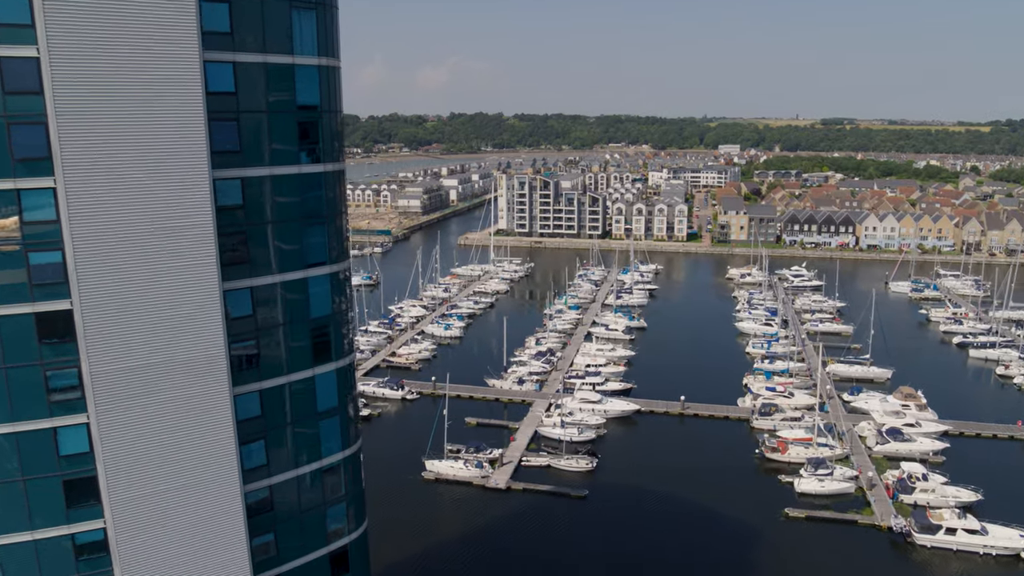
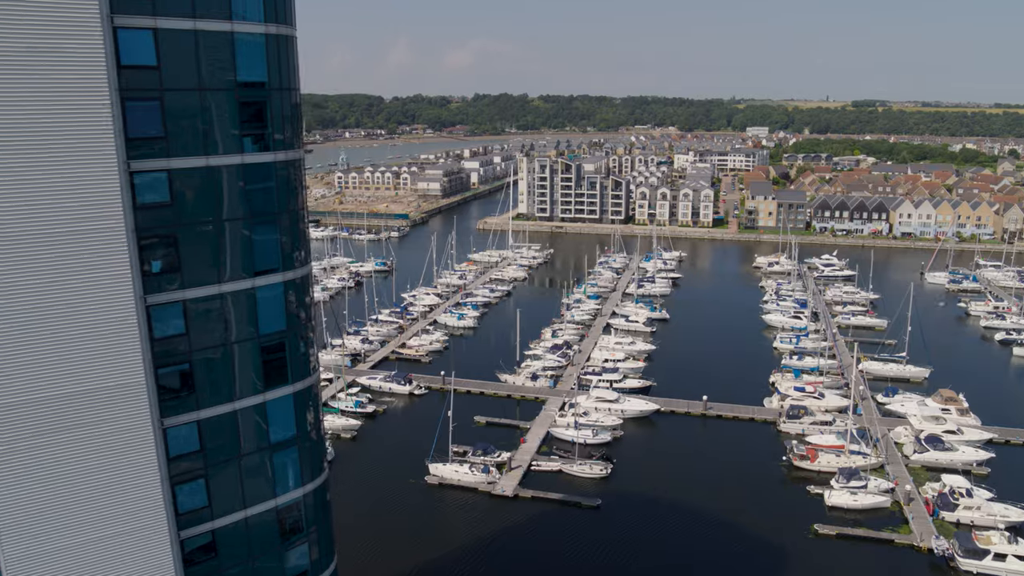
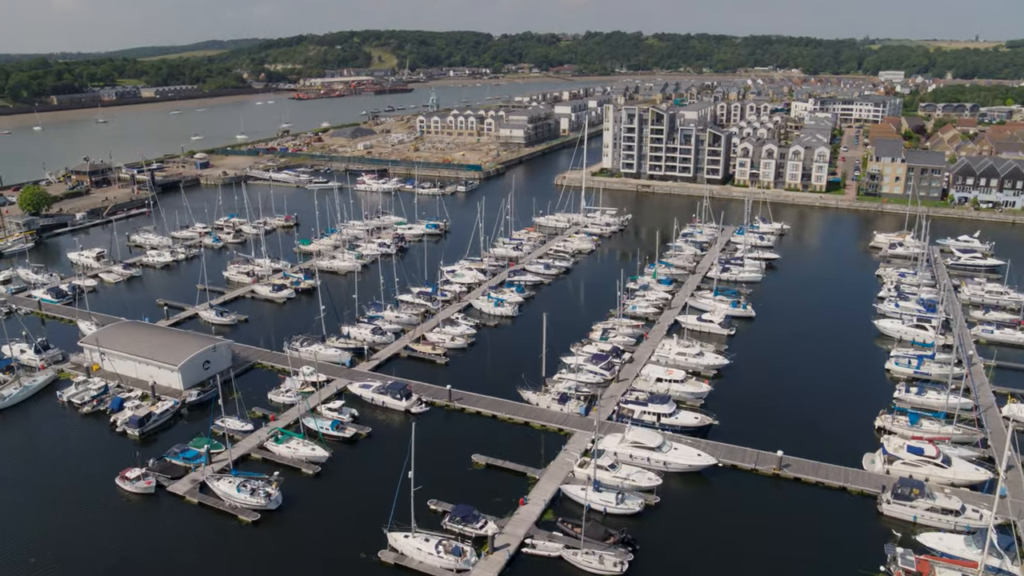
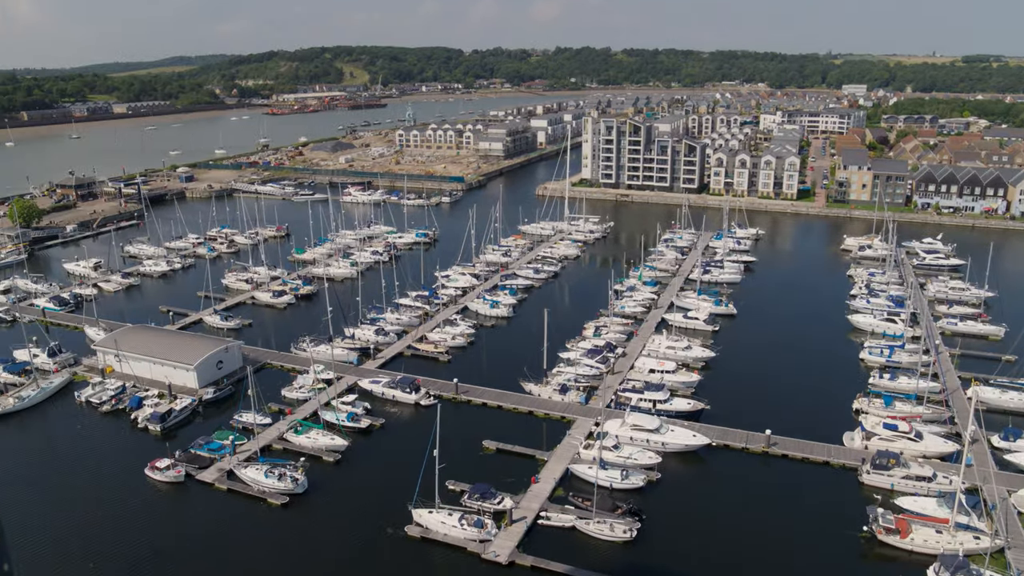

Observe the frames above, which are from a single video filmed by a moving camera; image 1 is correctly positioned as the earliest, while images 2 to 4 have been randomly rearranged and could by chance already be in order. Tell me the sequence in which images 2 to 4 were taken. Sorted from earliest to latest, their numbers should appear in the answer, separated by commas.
2, 4, 3
